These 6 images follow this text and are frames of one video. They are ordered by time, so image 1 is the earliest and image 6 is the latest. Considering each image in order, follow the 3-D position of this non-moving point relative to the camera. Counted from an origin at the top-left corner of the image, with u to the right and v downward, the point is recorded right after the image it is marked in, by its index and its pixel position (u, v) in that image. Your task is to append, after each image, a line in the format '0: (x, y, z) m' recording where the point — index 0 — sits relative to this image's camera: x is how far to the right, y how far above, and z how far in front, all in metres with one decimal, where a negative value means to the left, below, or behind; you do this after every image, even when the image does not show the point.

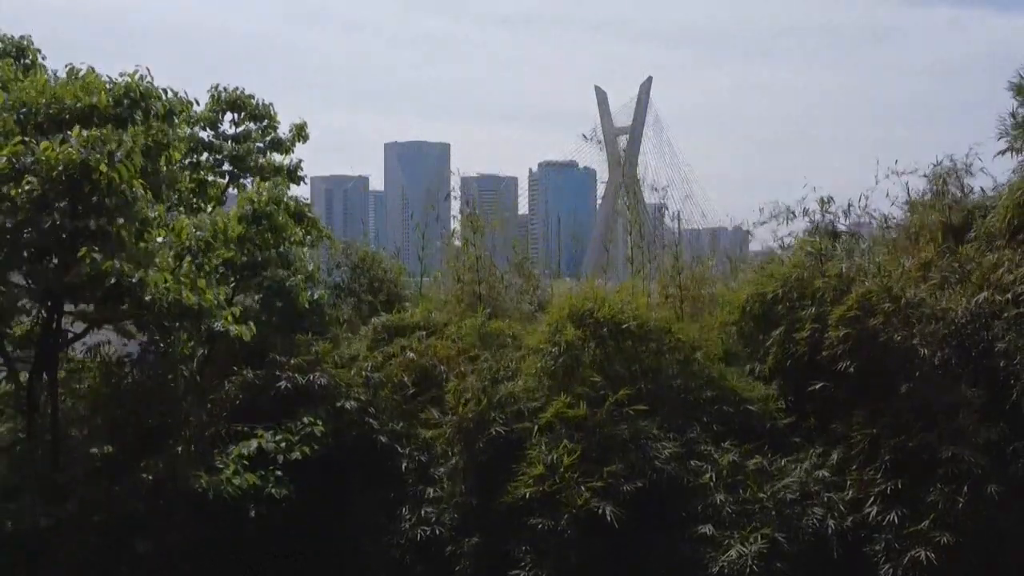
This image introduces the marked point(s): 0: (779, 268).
0: (+1.6, +0.1, +5.3) m
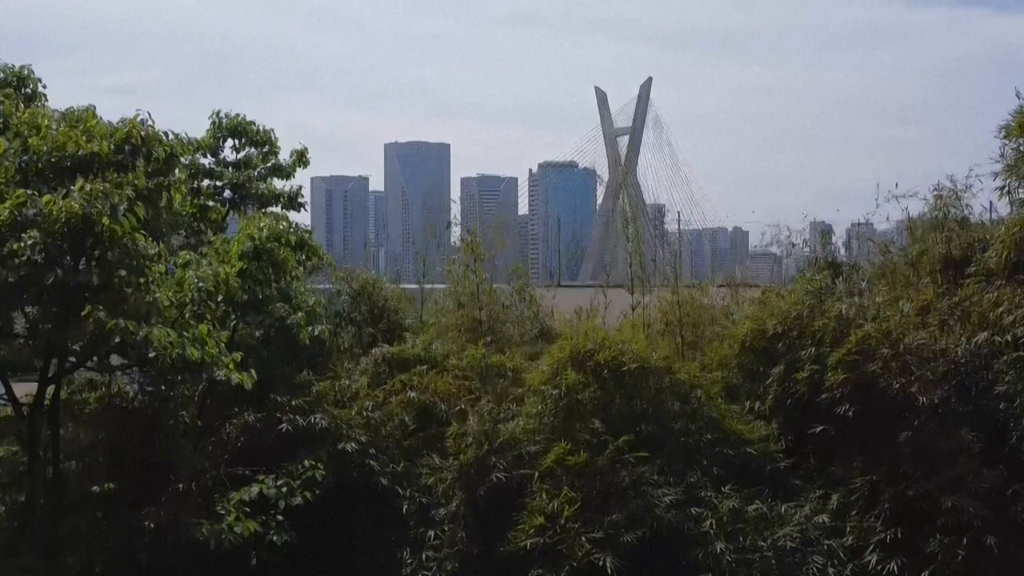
0: (+1.6, -0.1, +5.3) m
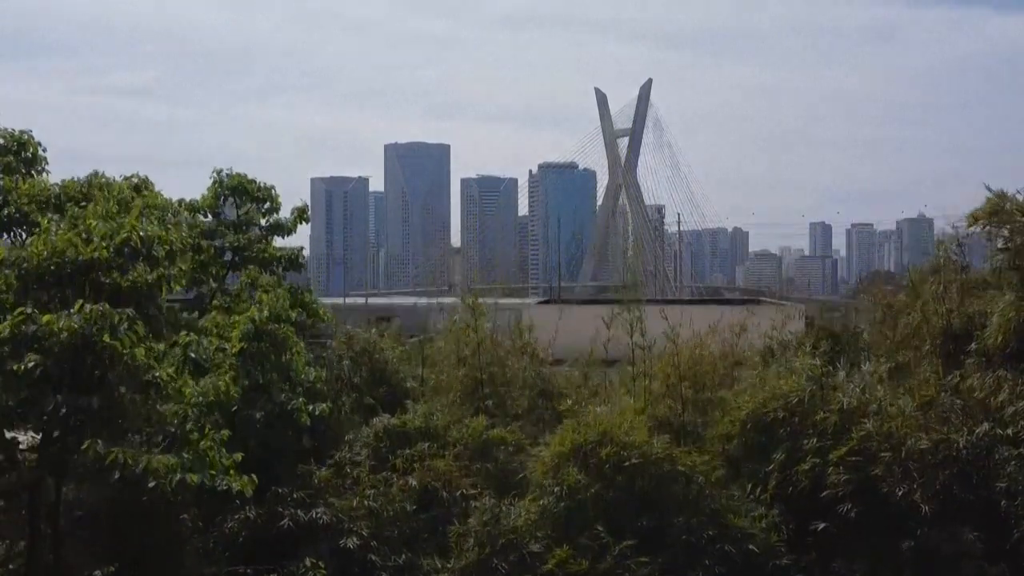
0: (+1.6, -0.6, +5.3) m
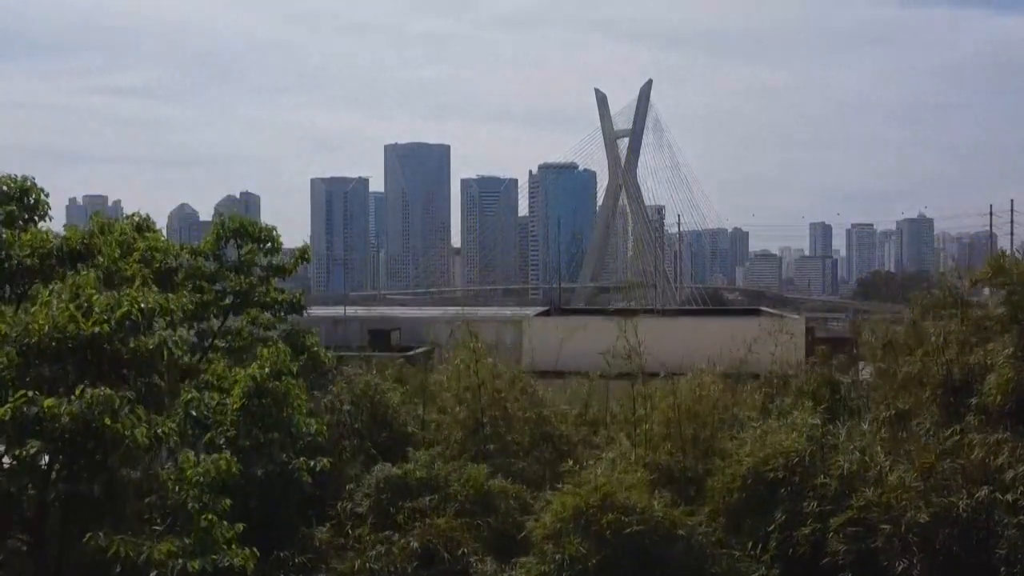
0: (+1.6, -1.0, +5.3) m
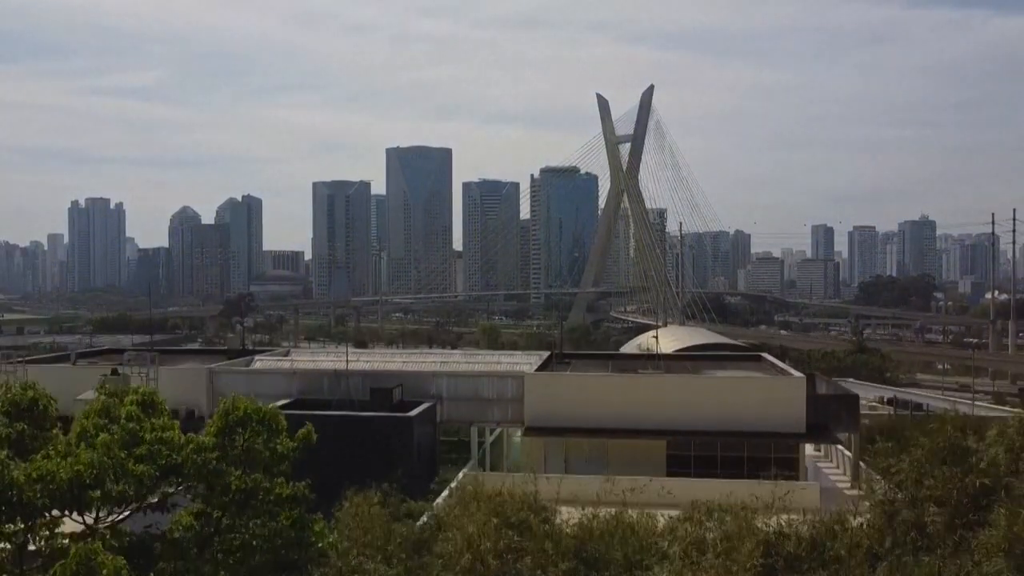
0: (+2.1, -0.7, +7.9) m
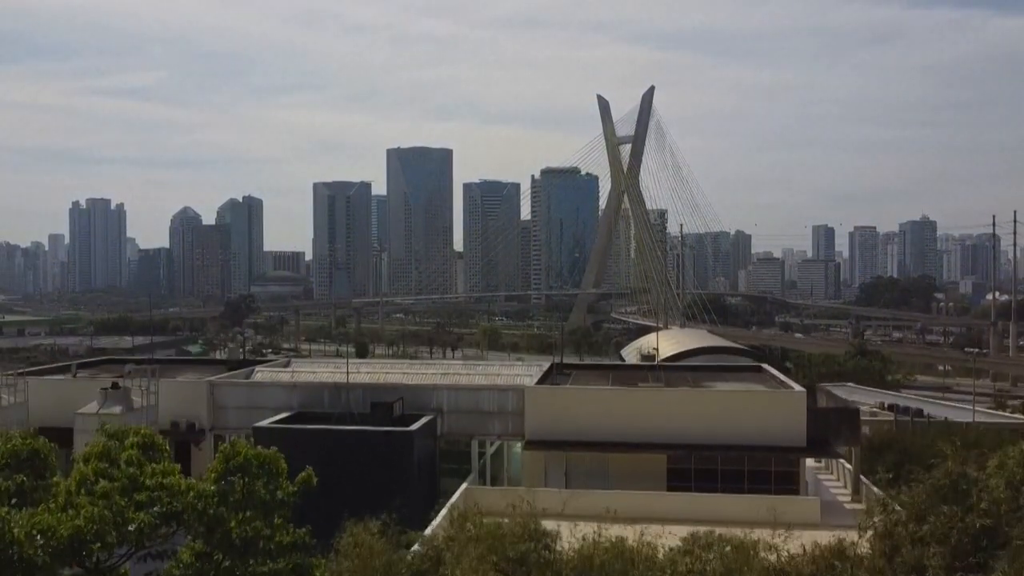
0: (+2.1, -0.9, +7.9) m
